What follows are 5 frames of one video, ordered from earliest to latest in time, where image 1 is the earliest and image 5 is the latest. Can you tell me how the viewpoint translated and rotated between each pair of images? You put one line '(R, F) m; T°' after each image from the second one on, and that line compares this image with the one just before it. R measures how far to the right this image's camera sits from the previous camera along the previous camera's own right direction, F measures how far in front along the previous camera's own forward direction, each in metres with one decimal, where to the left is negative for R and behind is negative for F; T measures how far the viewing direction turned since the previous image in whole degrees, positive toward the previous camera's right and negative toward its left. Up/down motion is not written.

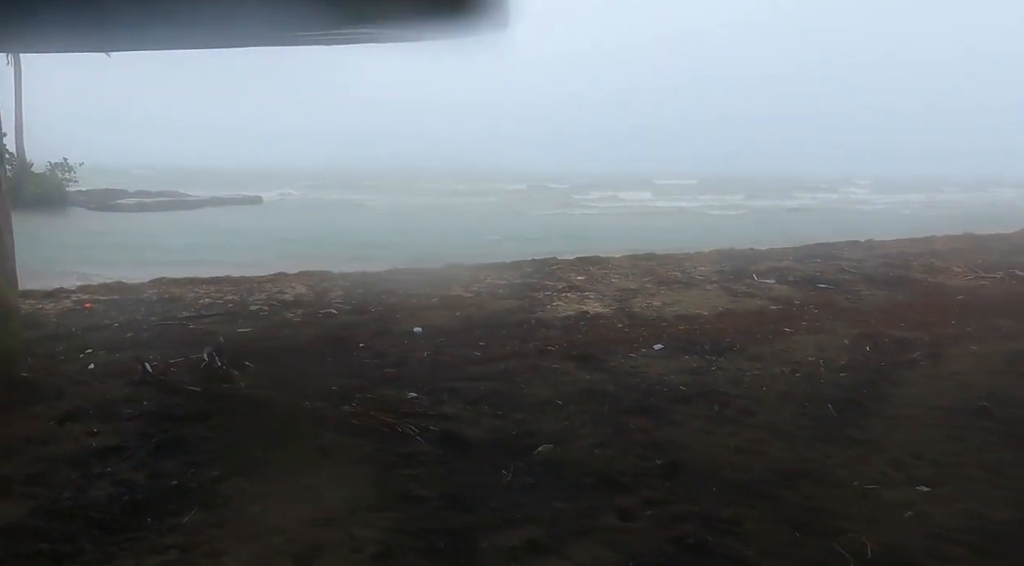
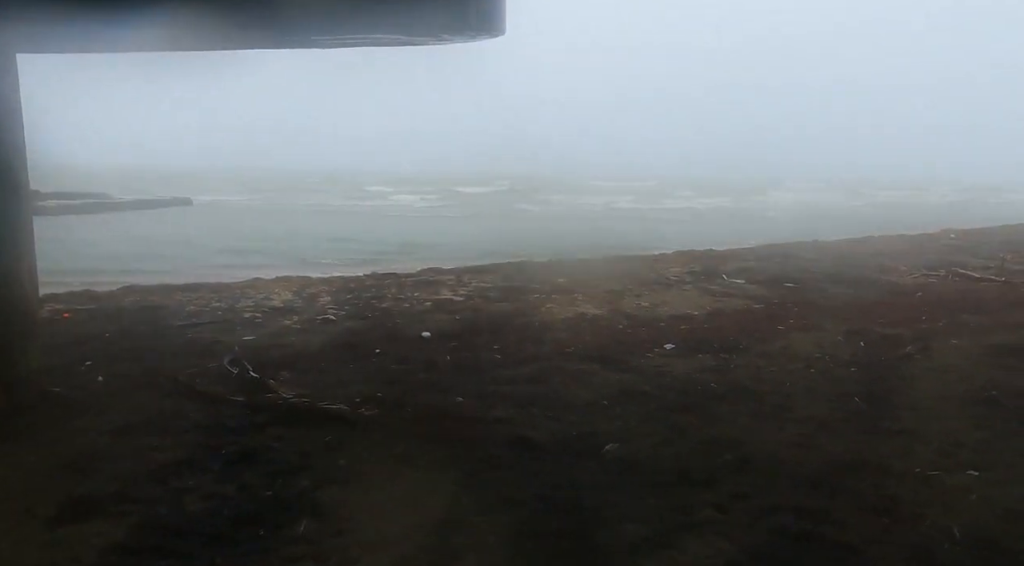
(-0.7, -0.1) m; +6°
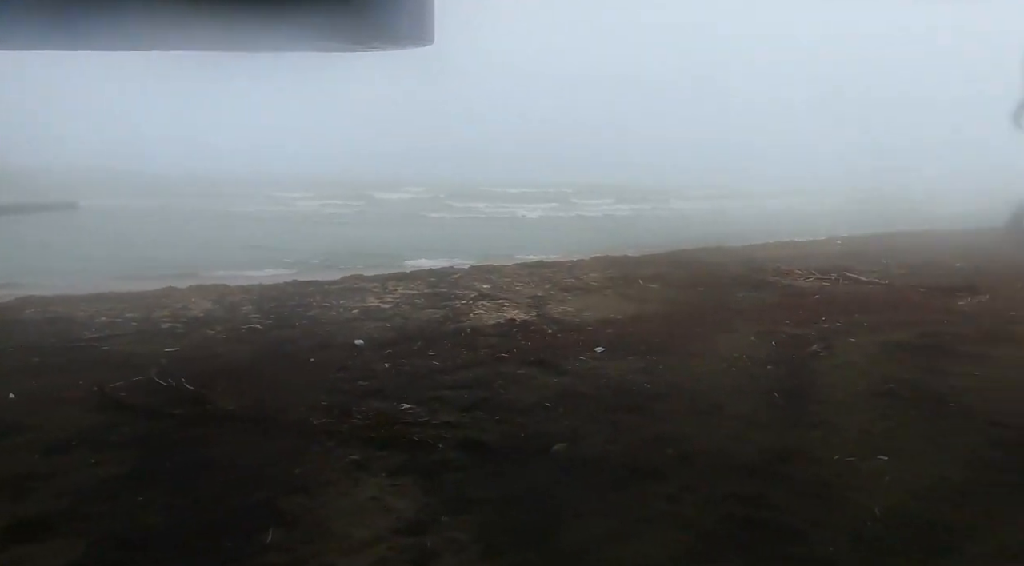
(-0.2, -0.1) m; +7°
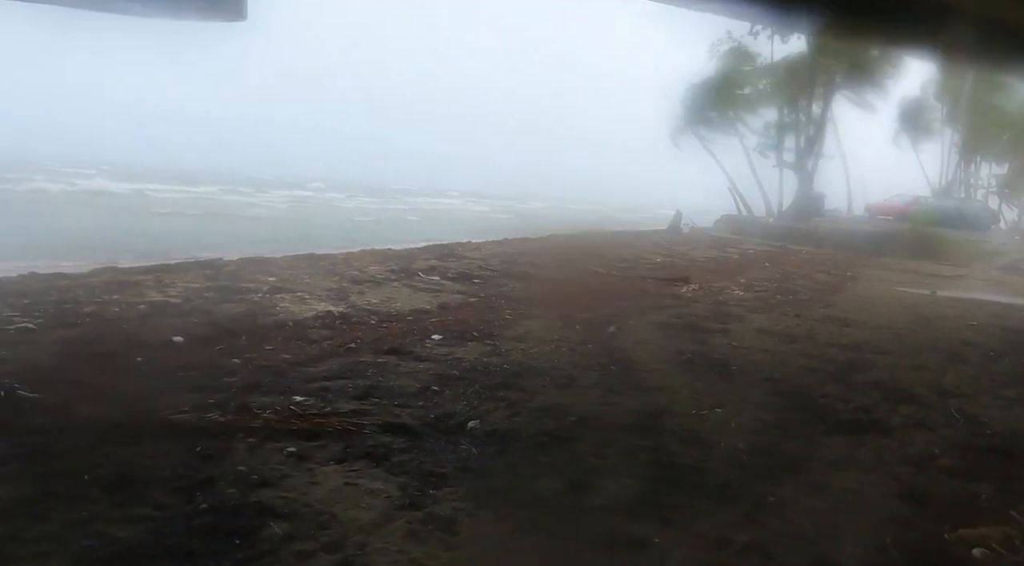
(-1.2, -0.1) m; +22°
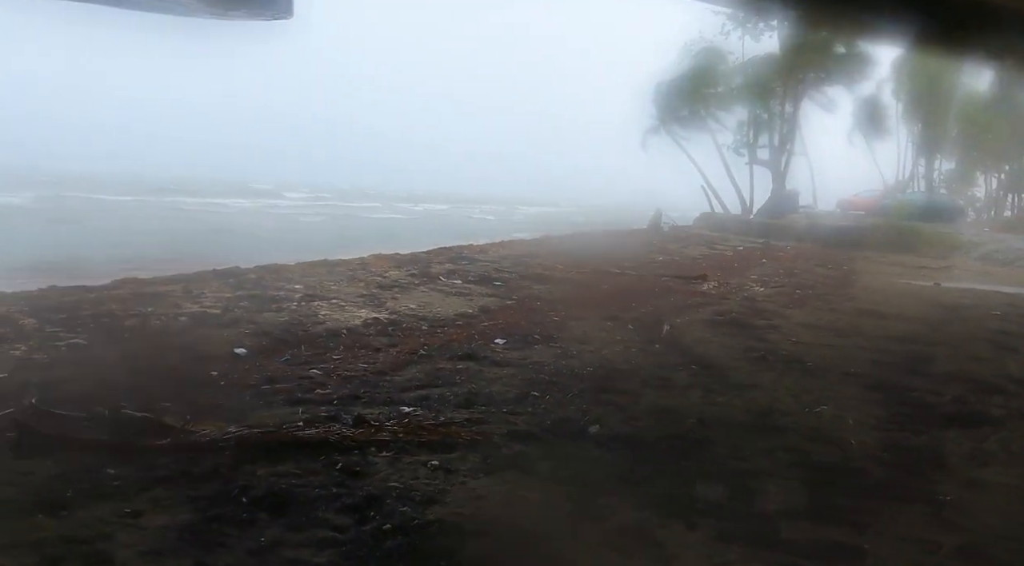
(-0.9, +0.2) m; +3°
